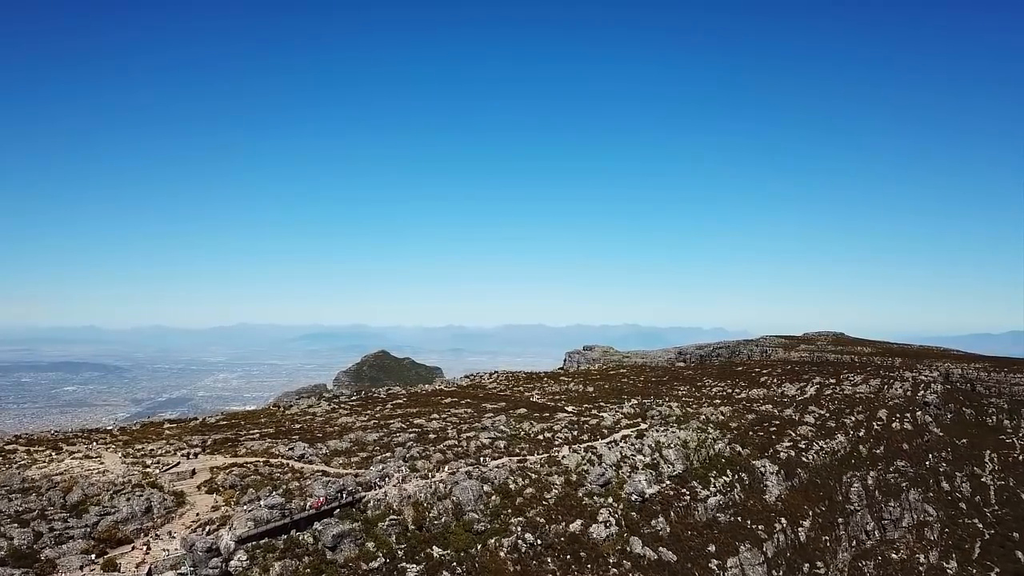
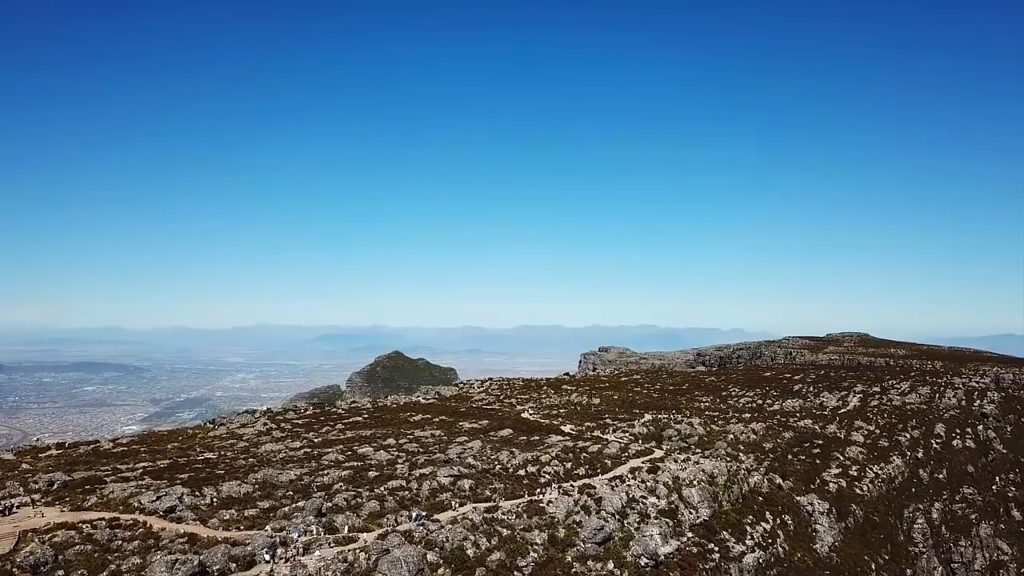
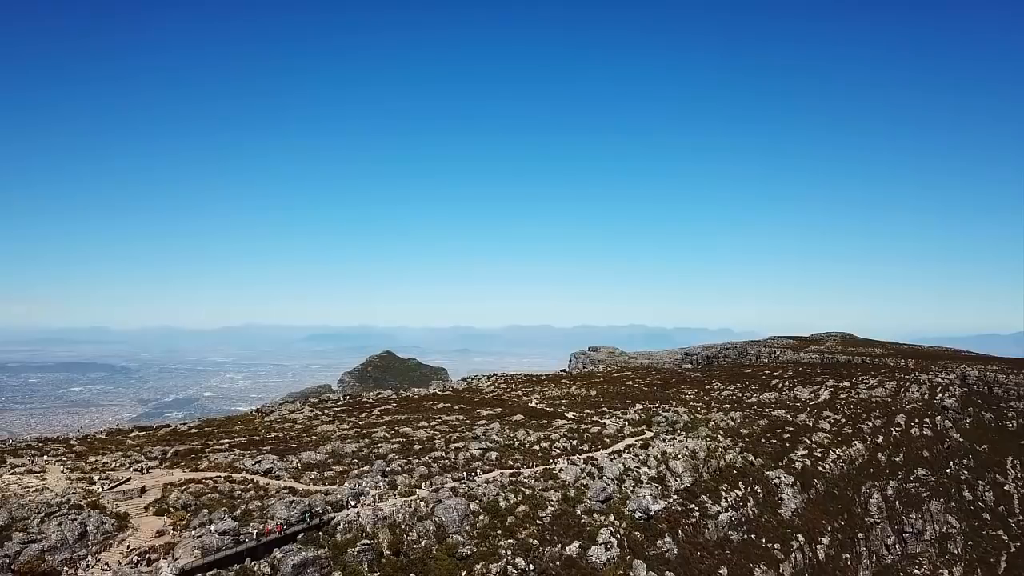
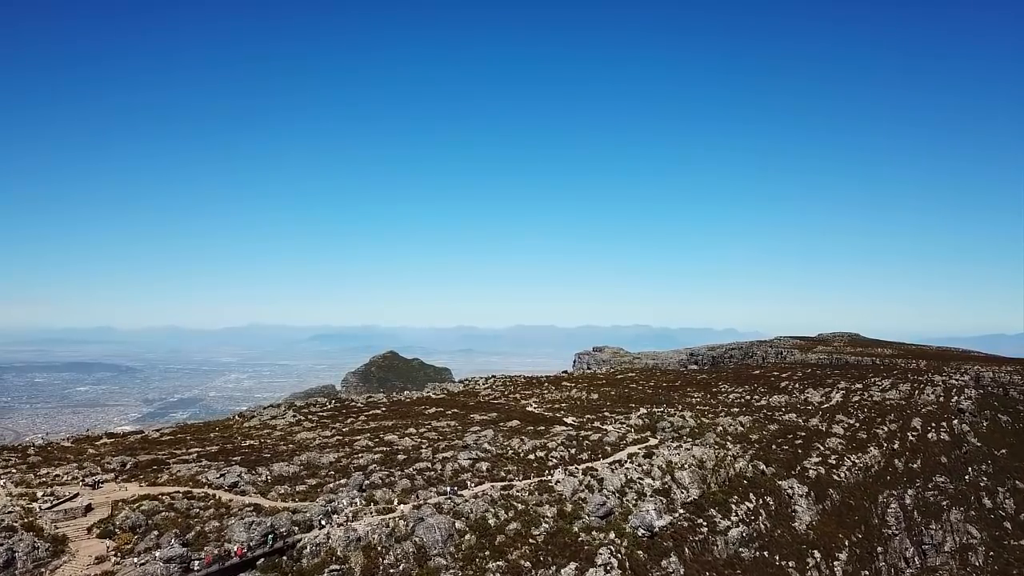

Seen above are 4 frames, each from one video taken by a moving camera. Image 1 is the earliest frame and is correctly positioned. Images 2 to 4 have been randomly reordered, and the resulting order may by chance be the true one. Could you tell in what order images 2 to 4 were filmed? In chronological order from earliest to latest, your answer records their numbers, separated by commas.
3, 4, 2
